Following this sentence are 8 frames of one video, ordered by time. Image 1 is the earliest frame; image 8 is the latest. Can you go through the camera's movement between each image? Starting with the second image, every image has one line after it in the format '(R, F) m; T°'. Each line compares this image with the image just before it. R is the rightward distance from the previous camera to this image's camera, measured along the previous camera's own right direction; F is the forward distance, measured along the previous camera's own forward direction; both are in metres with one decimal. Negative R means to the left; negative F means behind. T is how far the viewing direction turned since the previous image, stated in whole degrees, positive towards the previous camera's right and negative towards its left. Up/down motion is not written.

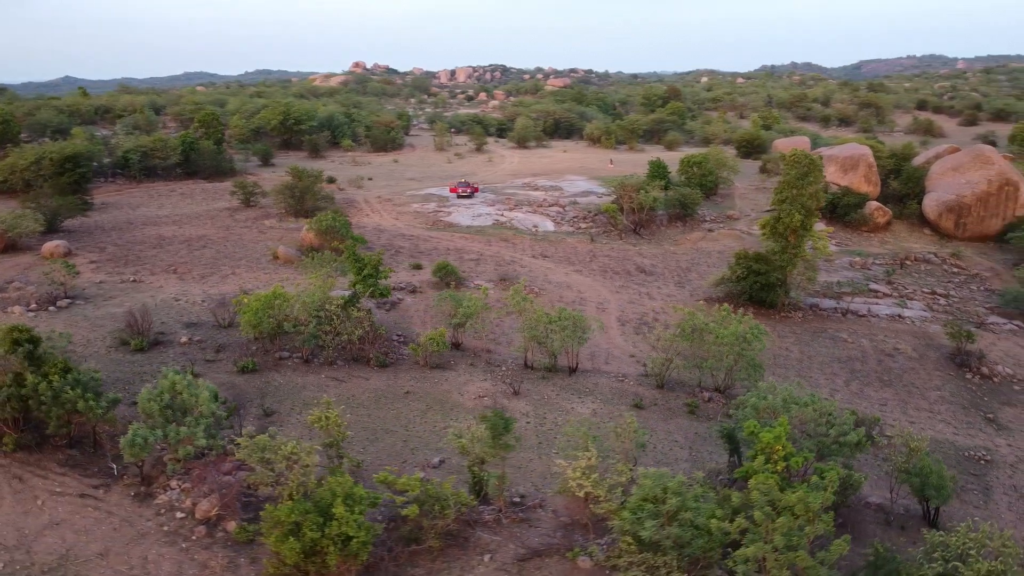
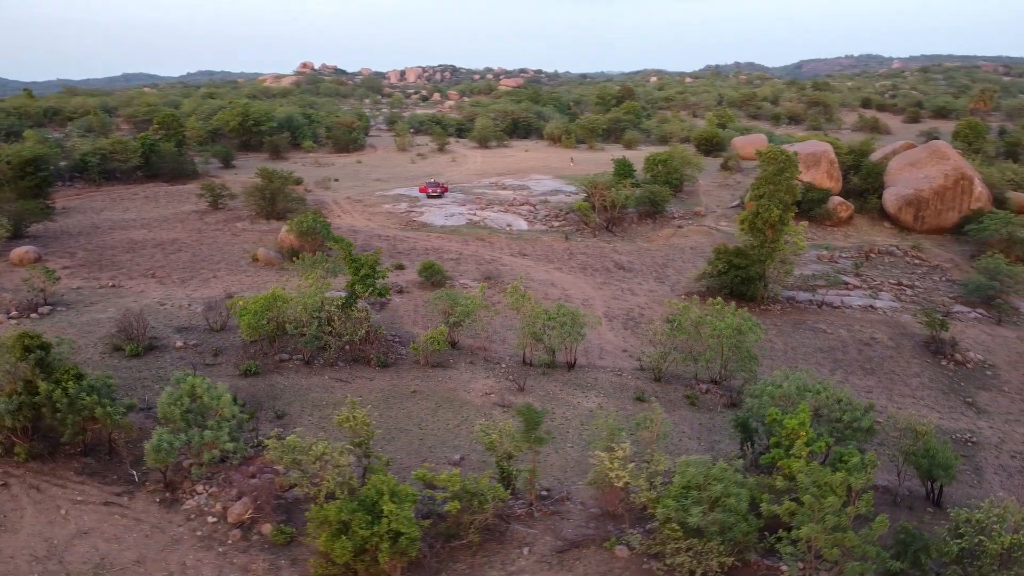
(-0.6, 0.0) m; +3°
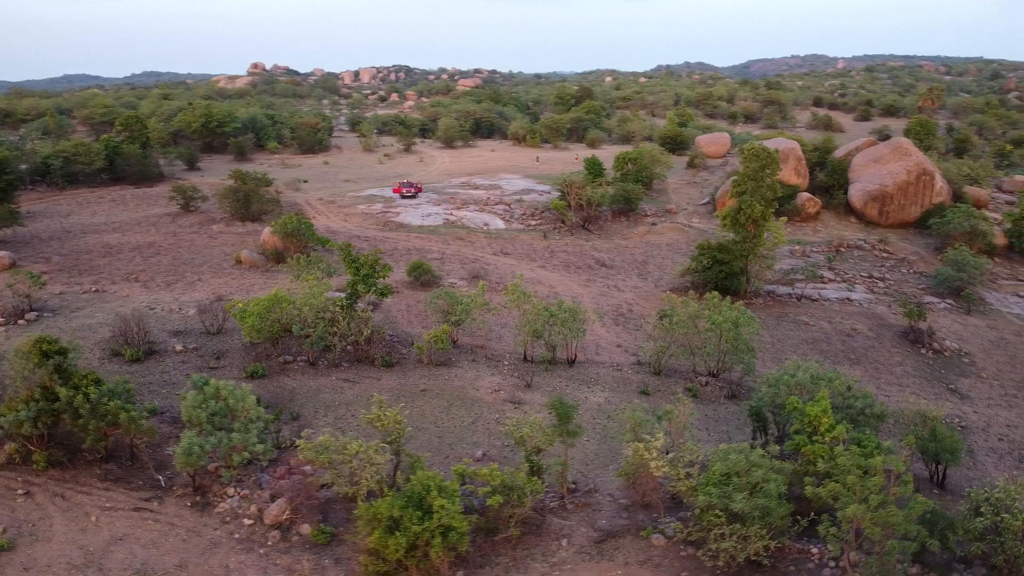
(-0.5, 0.0) m; +3°
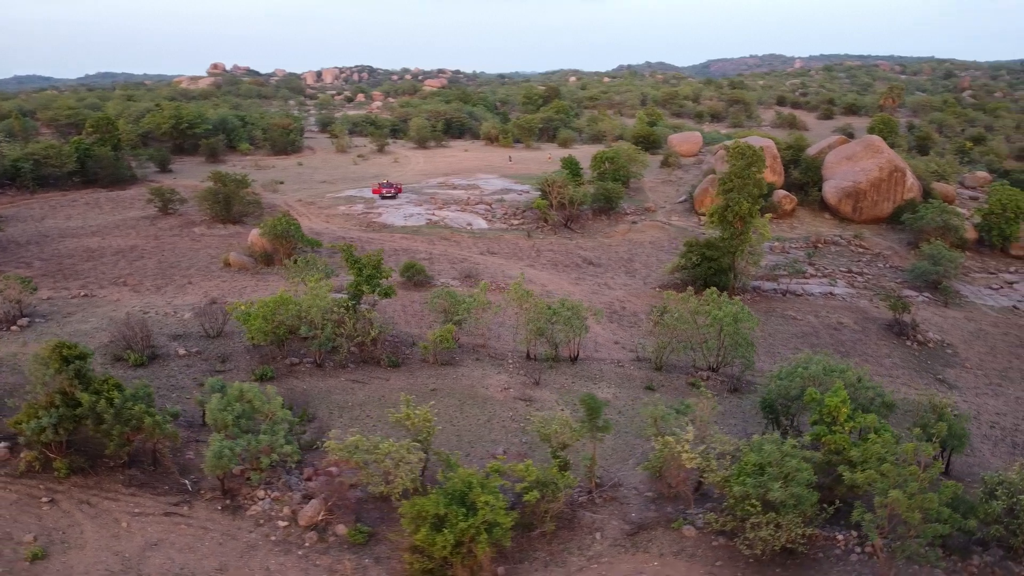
(-0.5, 0.0) m; +3°
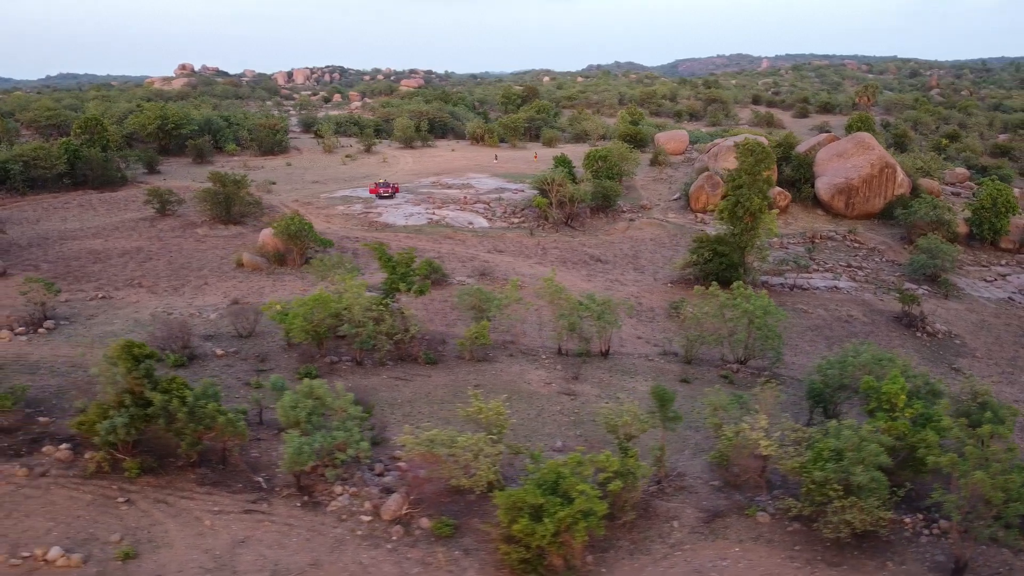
(-0.7, 0.0) m; +2°
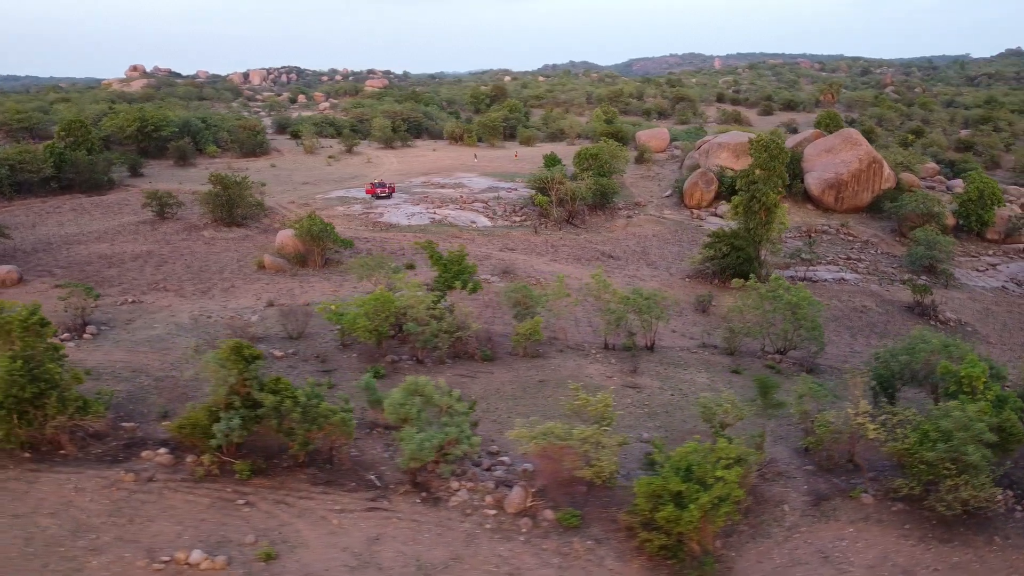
(-1.1, 0.0) m; +3°
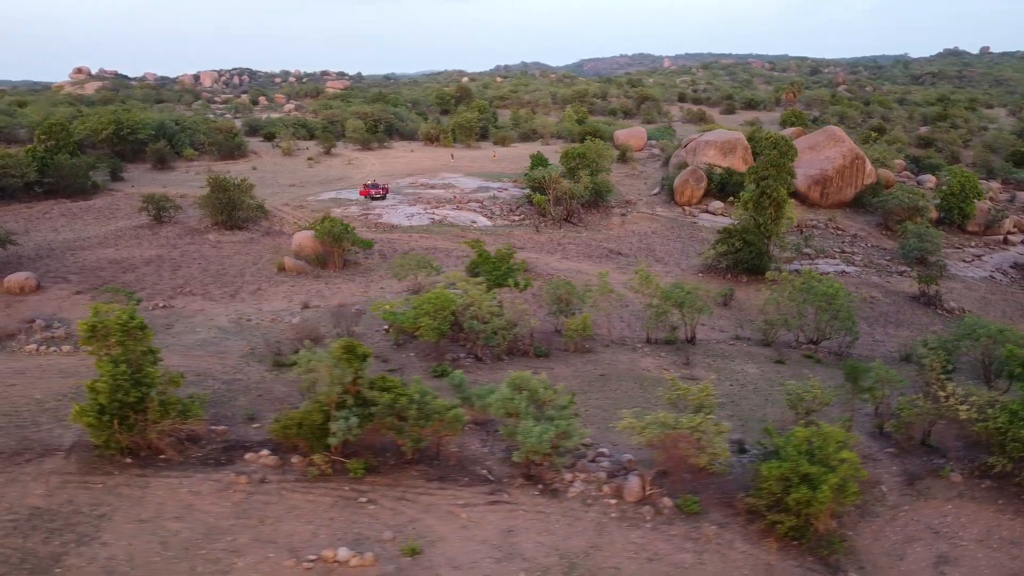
(-1.1, -0.1) m; +3°
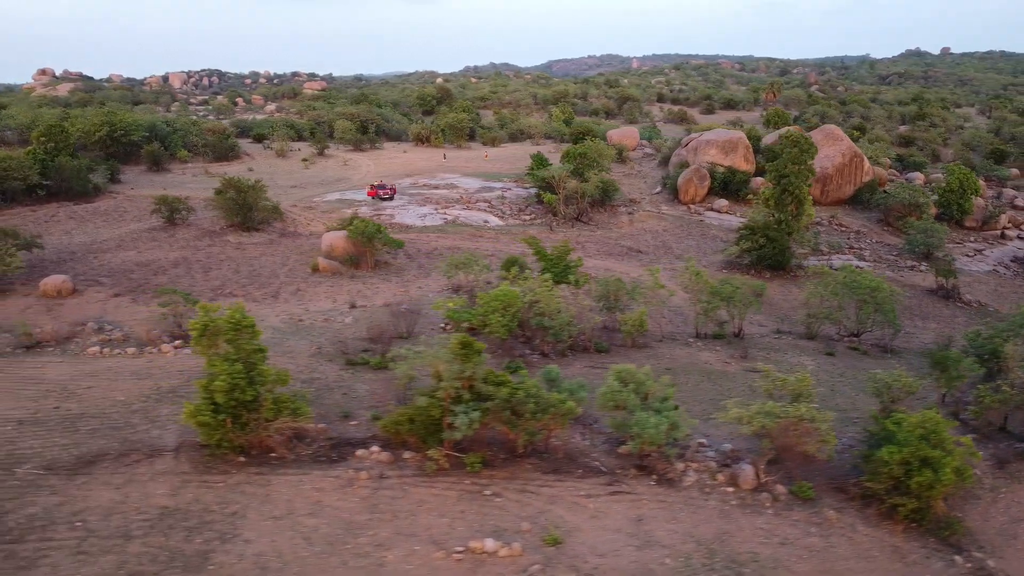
(-1.1, -0.1) m; +2°
